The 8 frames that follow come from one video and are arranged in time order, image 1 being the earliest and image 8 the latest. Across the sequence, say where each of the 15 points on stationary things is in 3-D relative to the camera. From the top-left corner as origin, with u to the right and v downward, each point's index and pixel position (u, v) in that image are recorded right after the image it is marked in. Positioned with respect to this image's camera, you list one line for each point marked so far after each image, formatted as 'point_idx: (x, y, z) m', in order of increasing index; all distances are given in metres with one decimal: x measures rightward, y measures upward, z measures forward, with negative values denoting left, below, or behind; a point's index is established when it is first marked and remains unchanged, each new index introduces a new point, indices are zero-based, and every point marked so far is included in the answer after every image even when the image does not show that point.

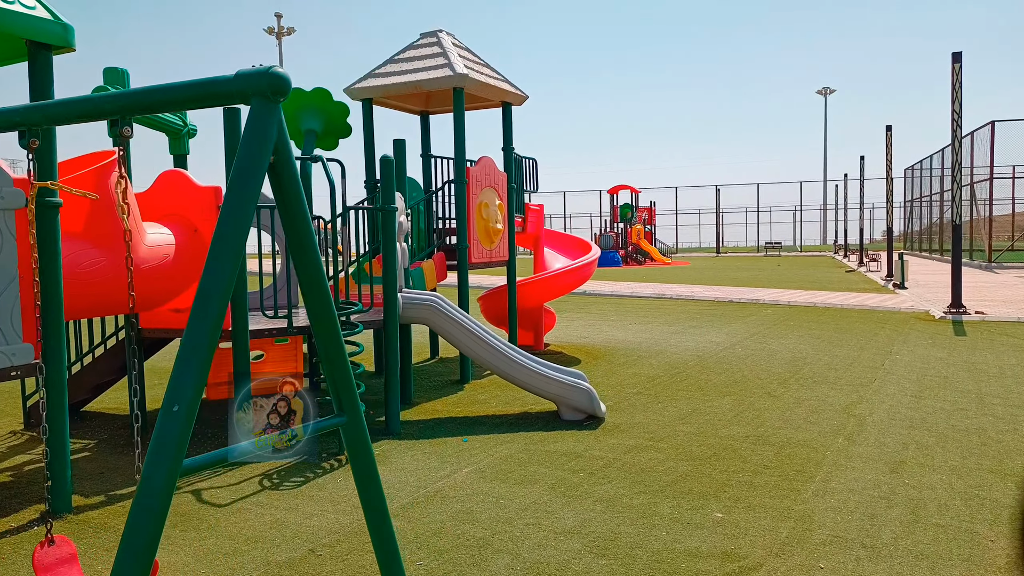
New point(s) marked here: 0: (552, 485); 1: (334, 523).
0: (+0.2, -1.2, +4.7) m
1: (-0.9, -1.3, +4.1) m
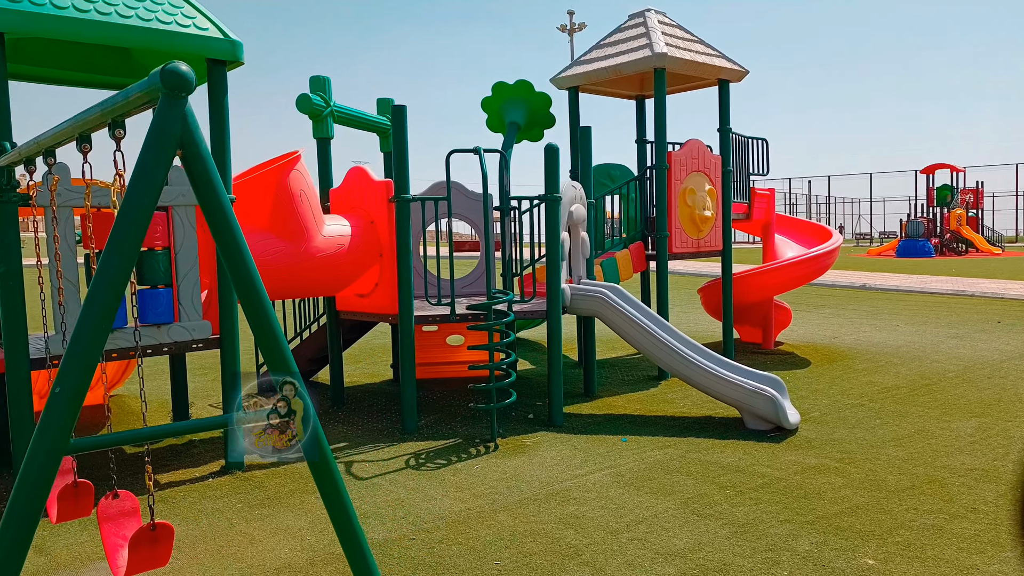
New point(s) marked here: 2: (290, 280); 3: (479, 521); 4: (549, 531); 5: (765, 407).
0: (+1.0, -1.2, +4.2) m
1: (-0.4, -1.2, +4.1) m
2: (-1.5, +0.1, +5.3) m
3: (-0.2, -1.2, +3.9) m
4: (+0.2, -1.2, +3.8) m
5: (+1.8, -0.9, +5.5) m
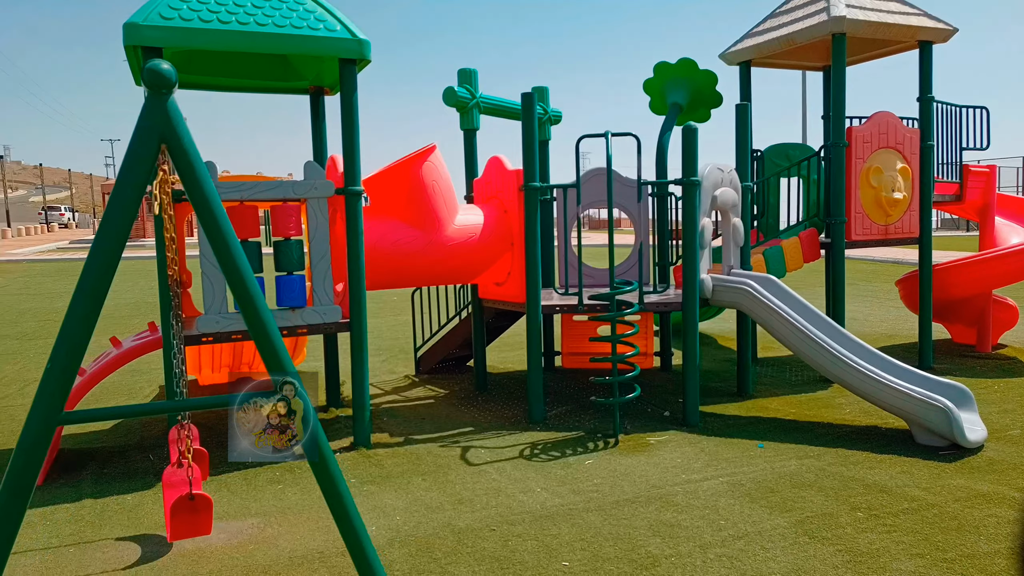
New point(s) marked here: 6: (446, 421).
0: (+1.4, -1.1, +3.8) m
1: (+0.2, -1.2, +4.0) m
2: (-0.6, +0.2, +5.5) m
3: (+0.3, -1.2, +3.8) m
4: (+0.6, -1.2, +3.6) m
5: (+2.7, -0.8, +4.7) m
6: (-0.5, -1.0, +5.7) m
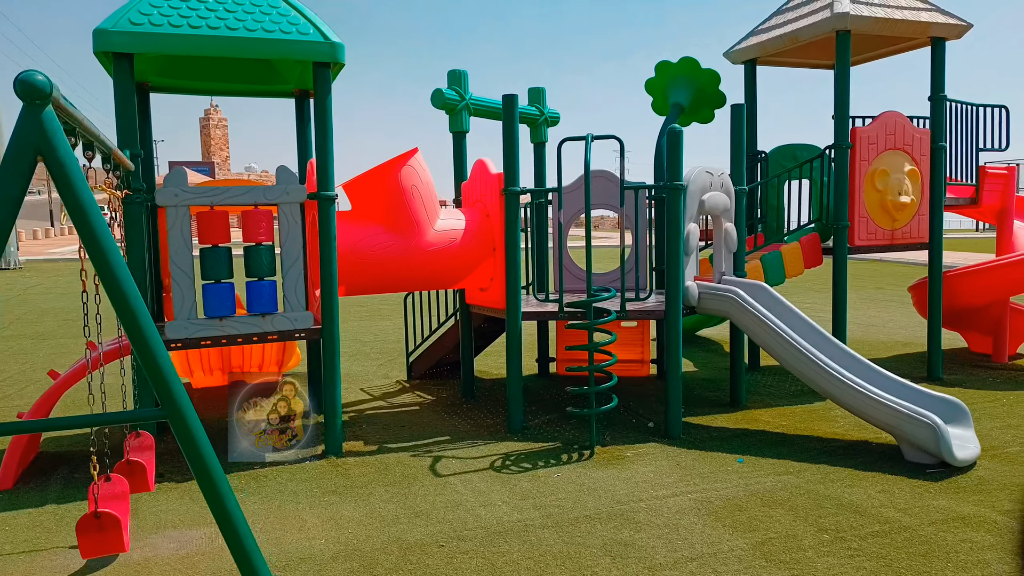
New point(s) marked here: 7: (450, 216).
0: (+1.2, -1.2, +3.6) m
1: (-0.1, -1.2, +3.9) m
2: (-0.8, +0.1, +5.4) m
3: (0.0, -1.2, +3.7) m
4: (+0.3, -1.2, +3.5) m
5: (+2.5, -0.9, +4.5) m
6: (-0.6, -1.1, +5.6) m
7: (-0.5, +0.5, +5.6) m
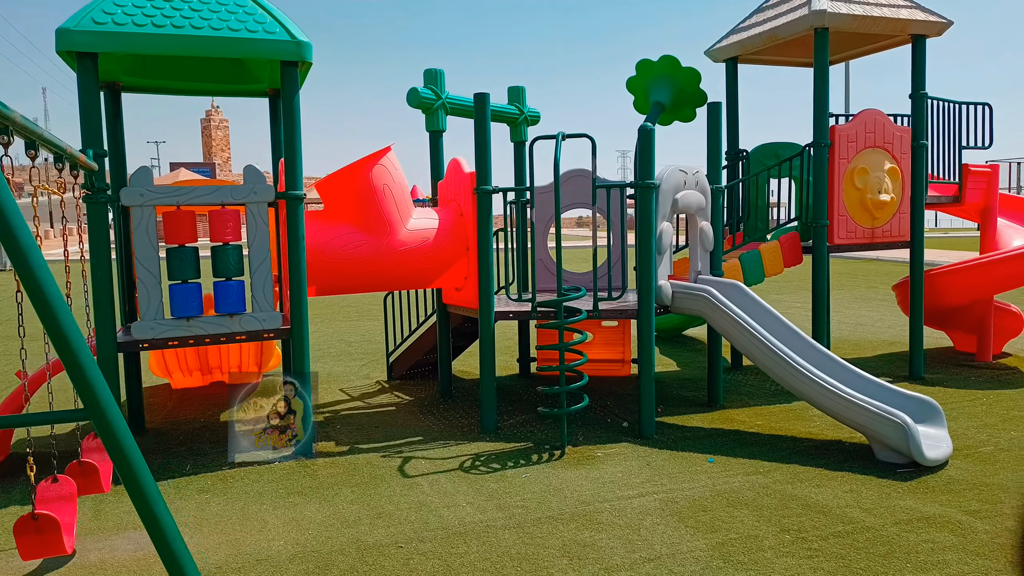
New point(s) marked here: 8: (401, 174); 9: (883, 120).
0: (+1.0, -1.2, +3.6) m
1: (-0.3, -1.2, +3.9) m
2: (-1.0, +0.1, +5.4) m
3: (-0.2, -1.2, +3.7) m
4: (+0.1, -1.2, +3.4) m
5: (+2.3, -0.9, +4.5) m
6: (-0.8, -1.0, +5.6) m
7: (-0.7, +0.5, +5.6) m
8: (-0.8, +0.8, +5.5) m
9: (+3.2, +1.5, +6.5) m
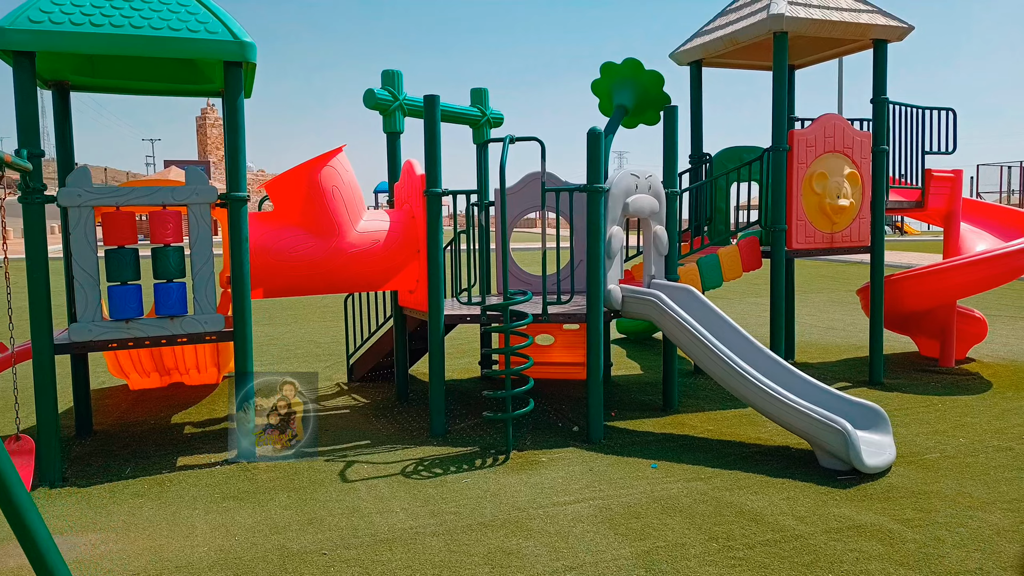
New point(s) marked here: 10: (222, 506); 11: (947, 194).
0: (+0.7, -1.2, +3.5) m
1: (-0.6, -1.2, +3.9) m
2: (-1.3, +0.1, +5.3) m
3: (-0.5, -1.2, +3.7) m
4: (-0.2, -1.3, +3.4) m
5: (+1.9, -0.9, +4.5) m
6: (-1.2, -1.1, +5.6) m
7: (-1.0, +0.5, +5.6) m
8: (-1.2, +0.8, +5.5) m
9: (+2.9, +1.4, +6.5) m
10: (-1.6, -1.2, +4.2) m
11: (+4.2, +0.9, +7.3) m
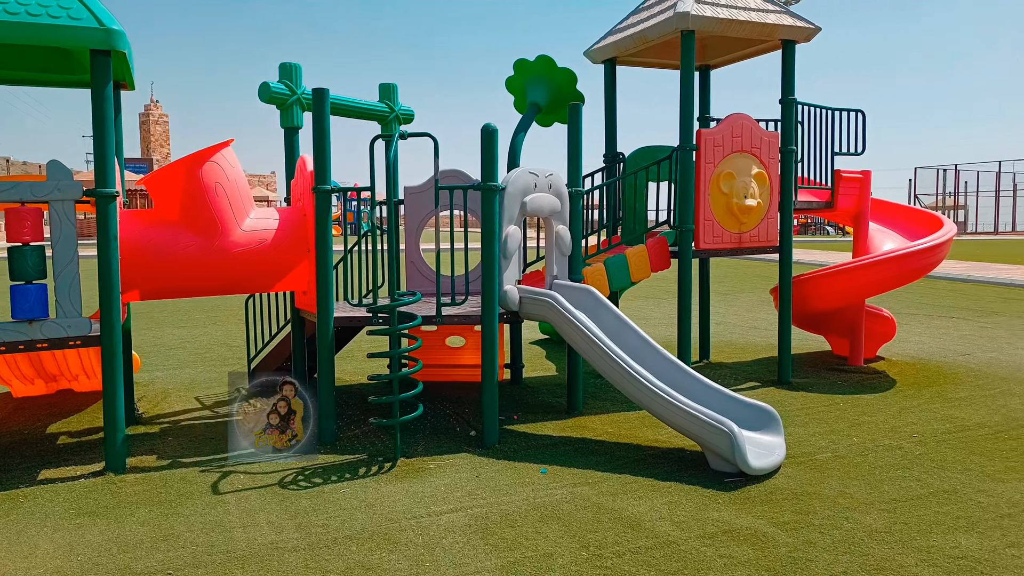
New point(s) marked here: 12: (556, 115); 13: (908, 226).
0: (0.0, -1.2, +3.4) m
1: (-1.3, -1.2, +3.7) m
2: (-2.1, +0.1, +5.1) m
3: (-1.2, -1.2, +3.5) m
4: (-0.8, -1.3, +3.2) m
5: (+1.2, -0.9, +4.4) m
6: (-1.9, -1.1, +5.3) m
7: (-1.8, +0.5, +5.4) m
8: (-1.9, +0.8, +5.3) m
9: (+2.1, +1.4, +6.5) m
10: (-2.3, -1.2, +3.9) m
11: (+3.4, +0.9, +7.4) m
12: (+0.4, +1.7, +7.3) m
13: (+4.1, +0.6, +7.8) m
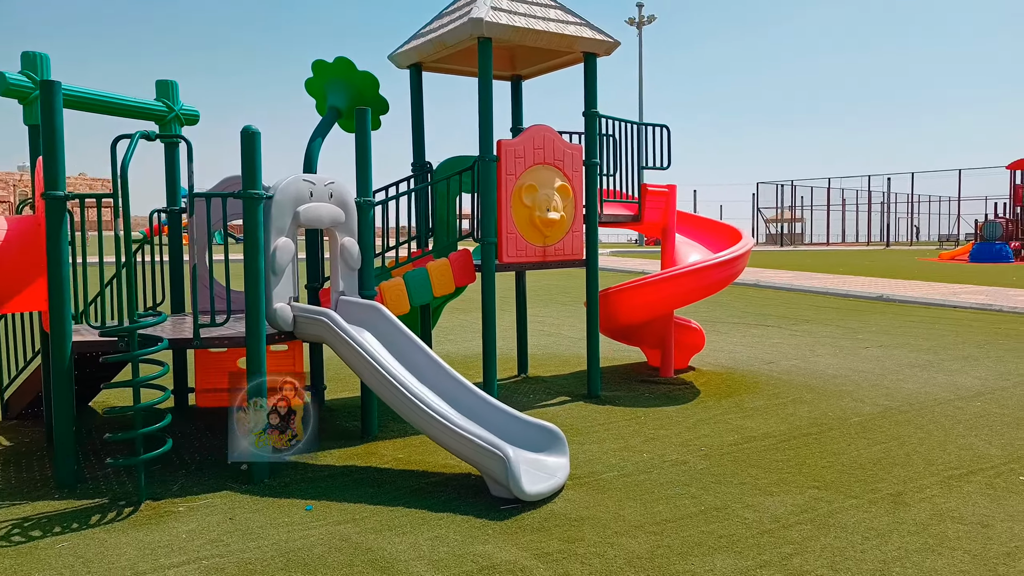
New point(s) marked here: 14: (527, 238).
0: (-1.1, -1.3, +3.0) m
1: (-2.4, -1.3, +3.0) m
2: (-3.5, 0.0, +4.3) m
3: (-2.3, -1.3, +2.8) m
4: (-1.9, -1.4, +2.7) m
5: (-0.1, -1.0, +4.2) m
6: (-3.4, -1.2, +4.5) m
7: (-3.2, +0.4, +4.6) m
8: (-3.3, +0.7, +4.5) m
9: (+0.4, +1.3, +6.4) m
10: (-3.4, -1.3, +3.1) m
11: (+1.5, +0.8, +7.5) m
12: (-1.4, +1.6, +7.0) m
13: (+2.2, +0.5, +8.0) m
14: (+0.1, +0.4, +6.4) m
